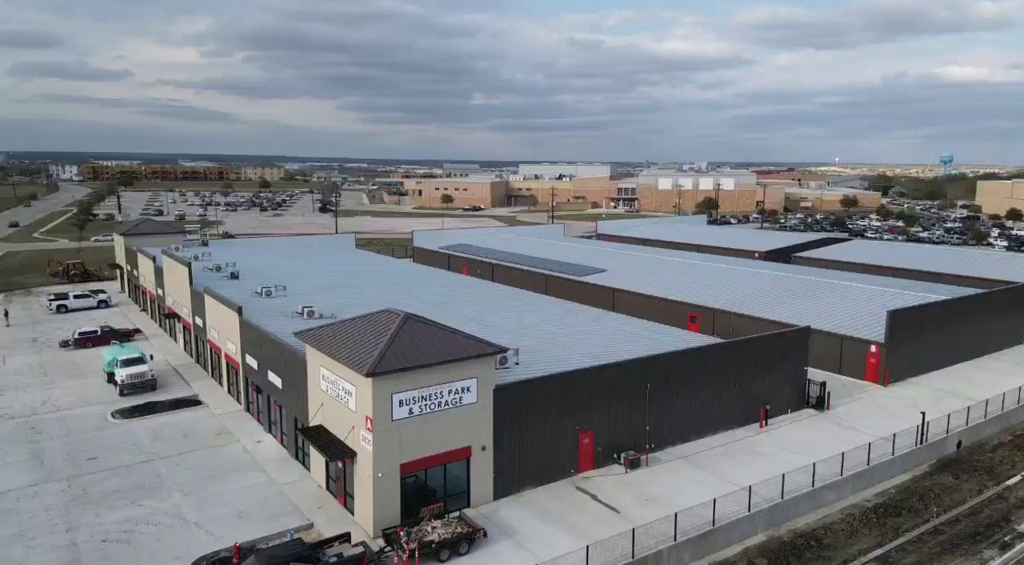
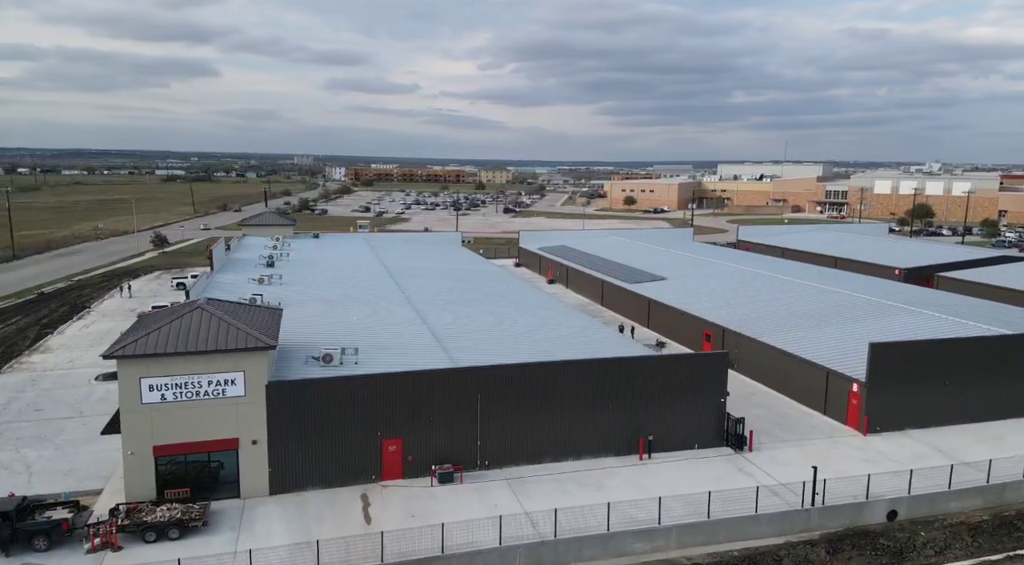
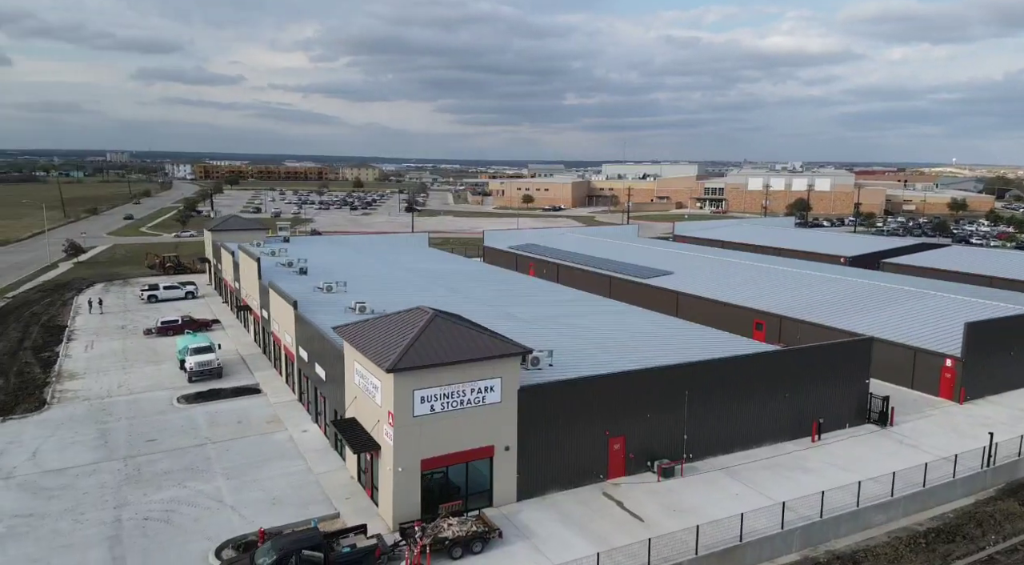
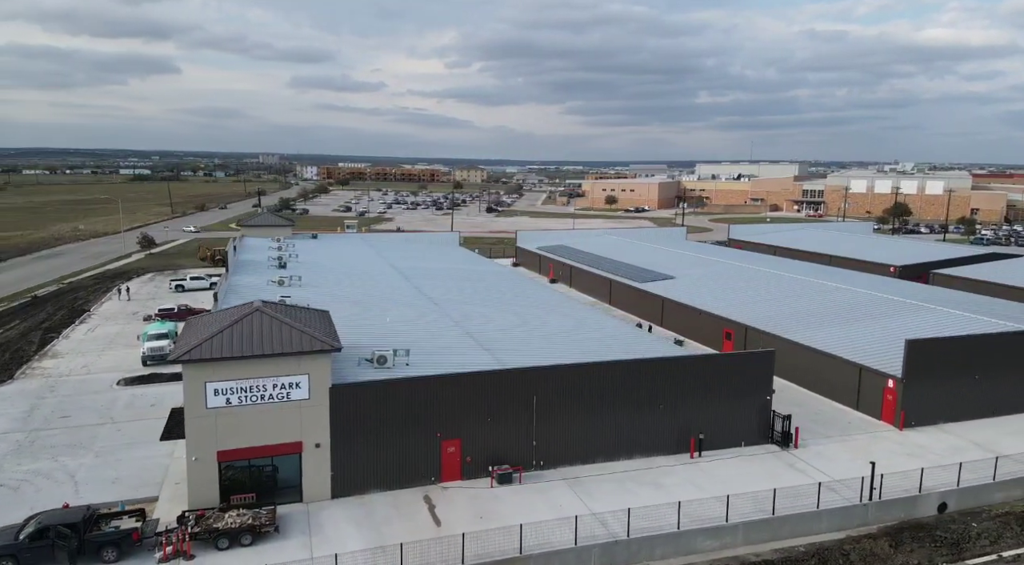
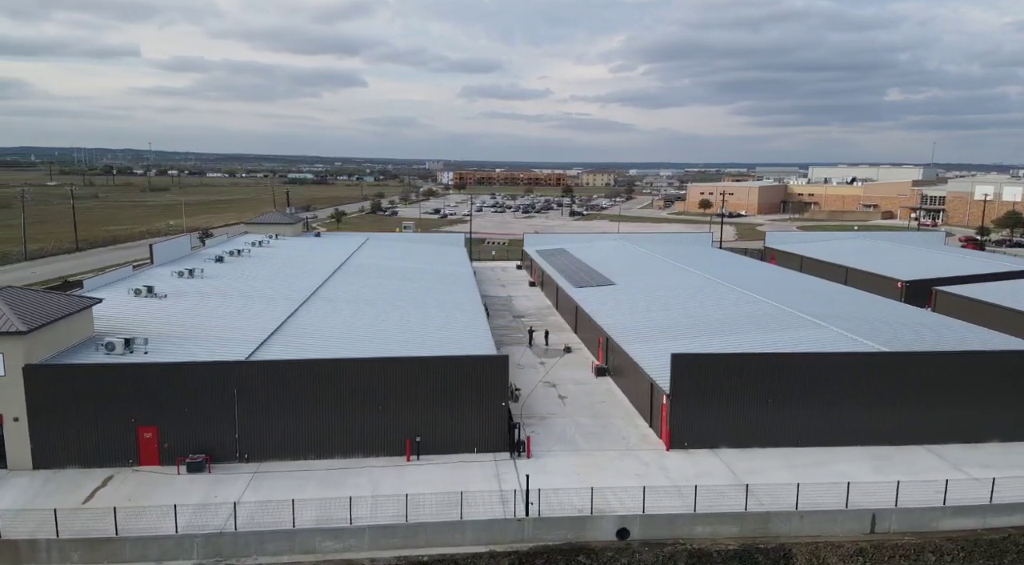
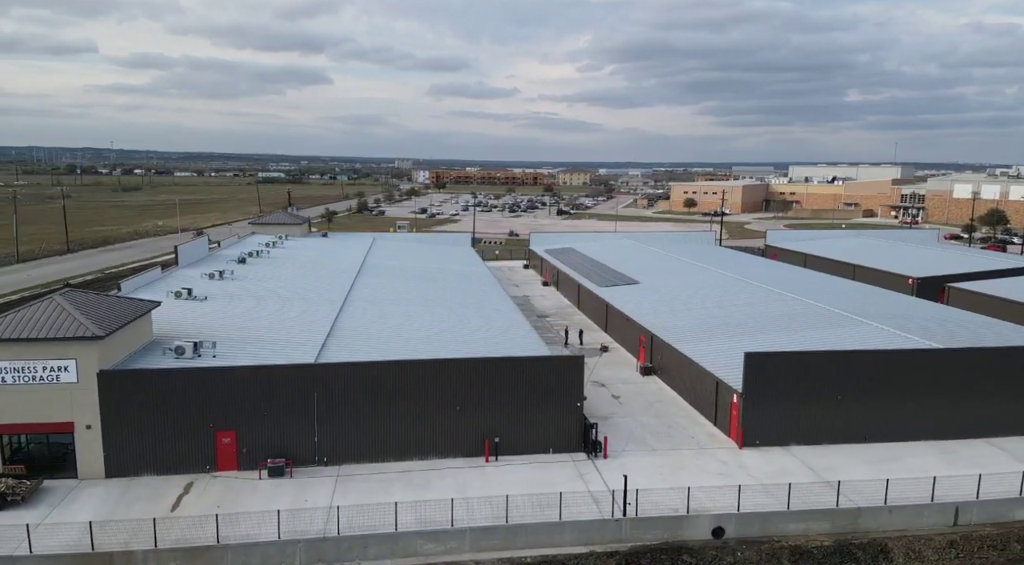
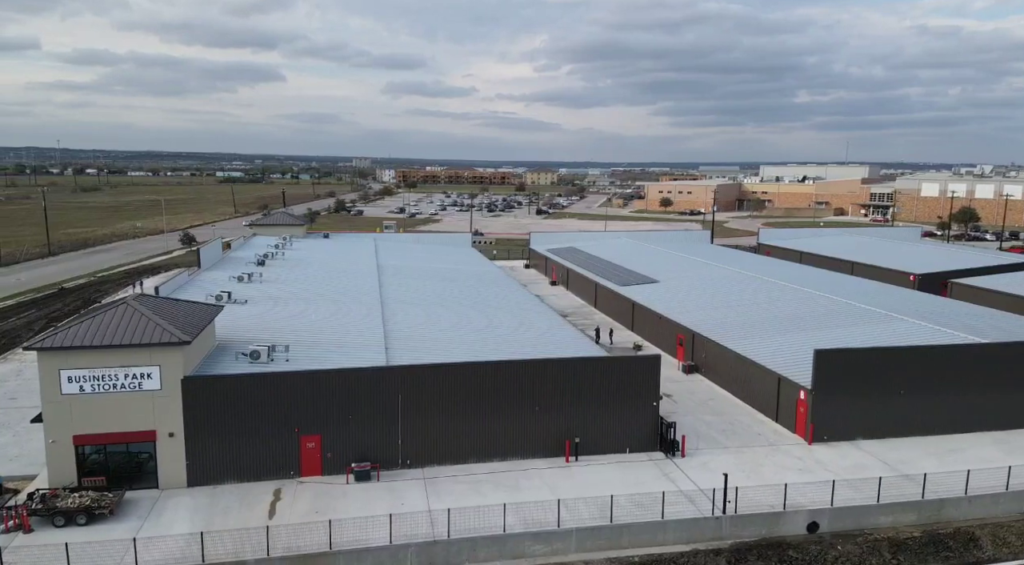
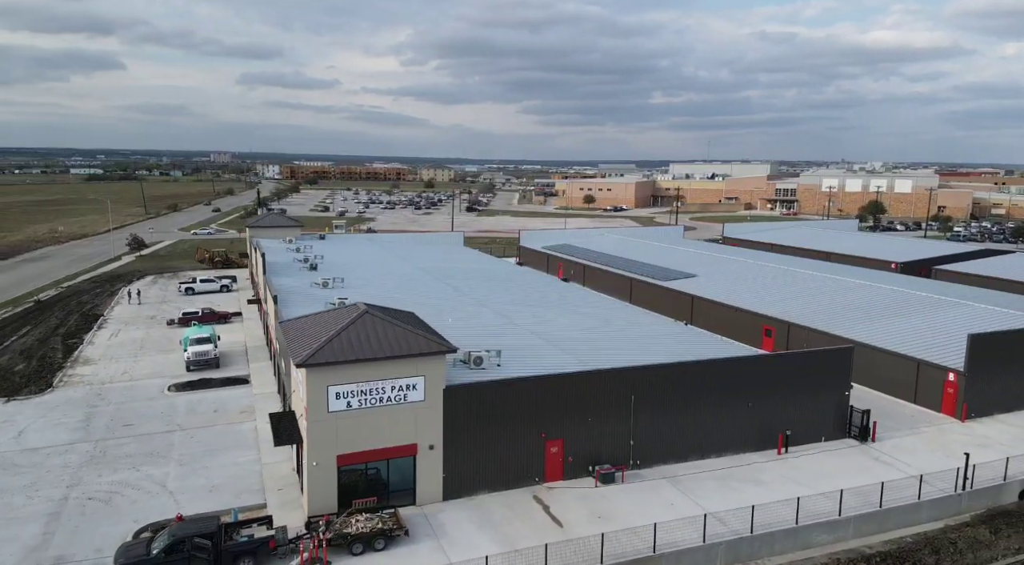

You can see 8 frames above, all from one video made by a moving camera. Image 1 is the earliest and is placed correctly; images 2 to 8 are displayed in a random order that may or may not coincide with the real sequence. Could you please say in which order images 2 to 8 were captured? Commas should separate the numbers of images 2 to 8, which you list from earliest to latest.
3, 8, 4, 2, 7, 6, 5
